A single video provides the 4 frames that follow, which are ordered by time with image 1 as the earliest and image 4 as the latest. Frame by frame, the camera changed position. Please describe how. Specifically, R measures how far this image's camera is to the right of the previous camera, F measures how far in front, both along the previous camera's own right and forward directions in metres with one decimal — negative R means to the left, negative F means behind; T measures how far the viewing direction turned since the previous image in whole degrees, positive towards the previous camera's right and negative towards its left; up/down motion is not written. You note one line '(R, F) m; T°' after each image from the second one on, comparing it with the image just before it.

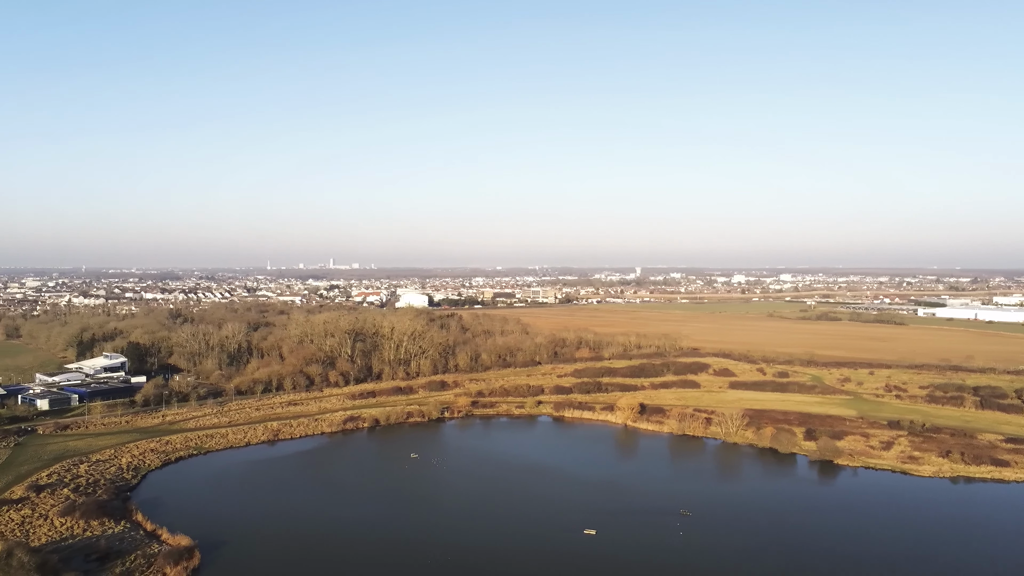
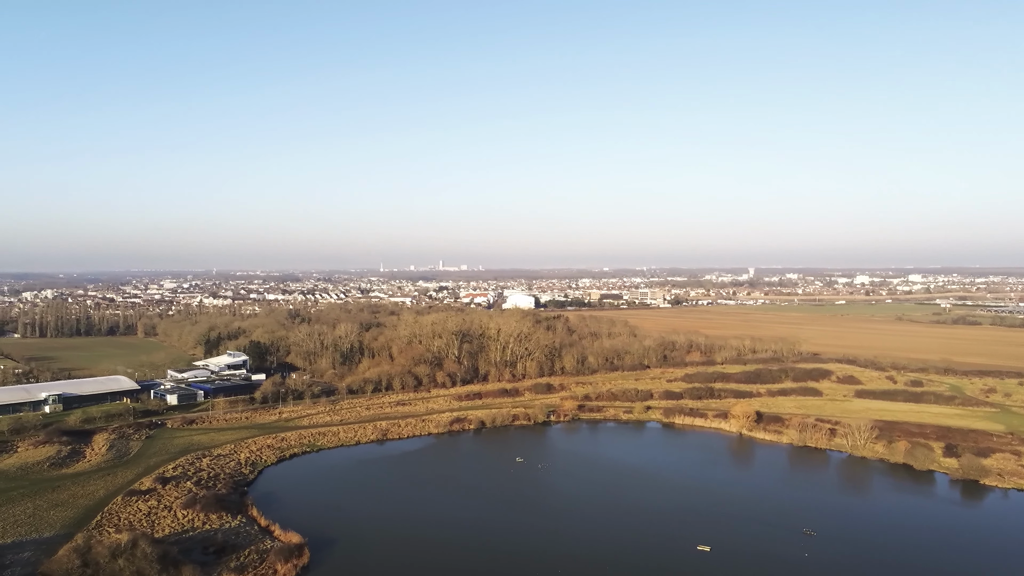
(-0.2, +1.1) m; -9°
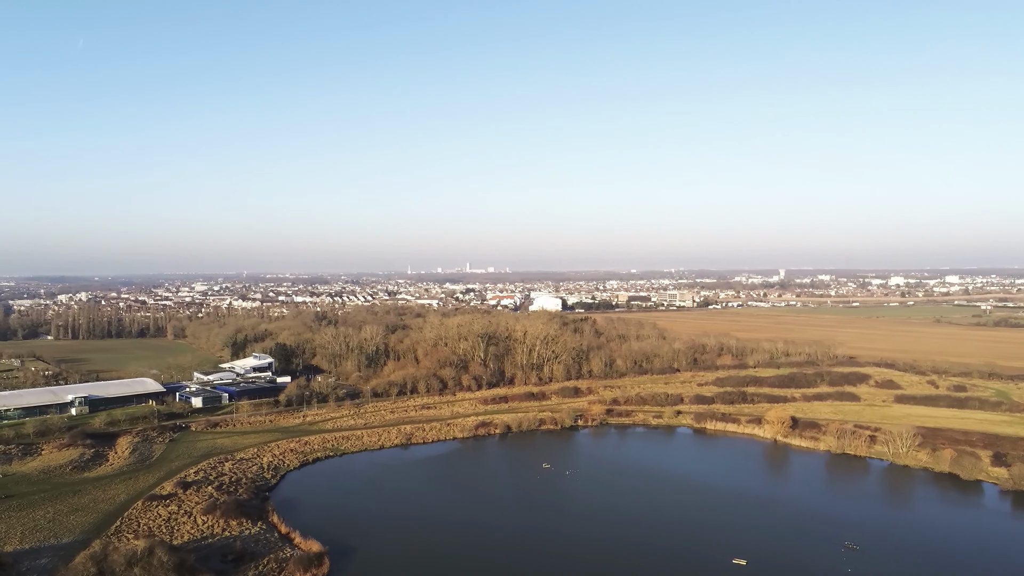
(+0.1, +0.6) m; -3°
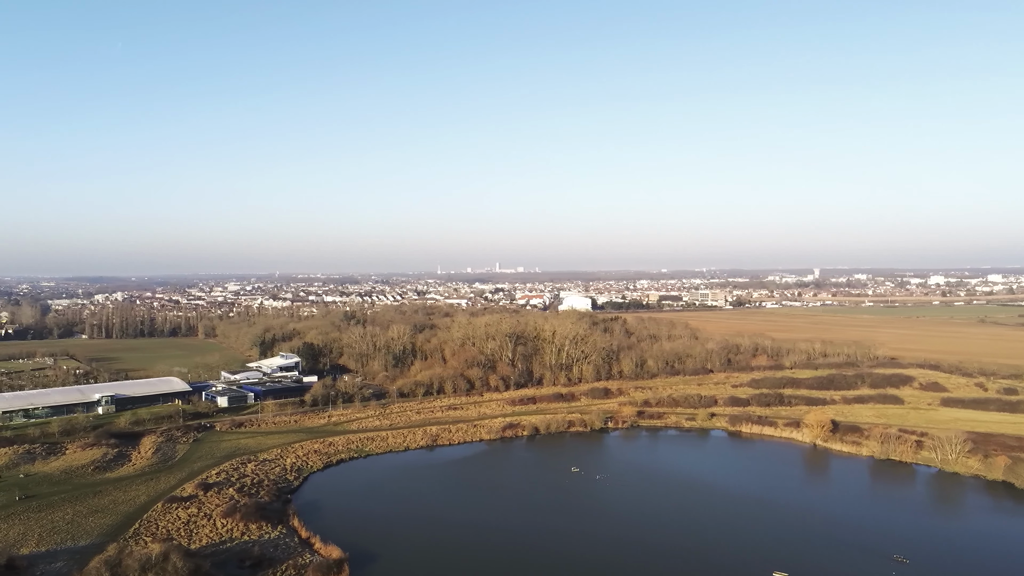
(+0.1, +0.6) m; -3°
